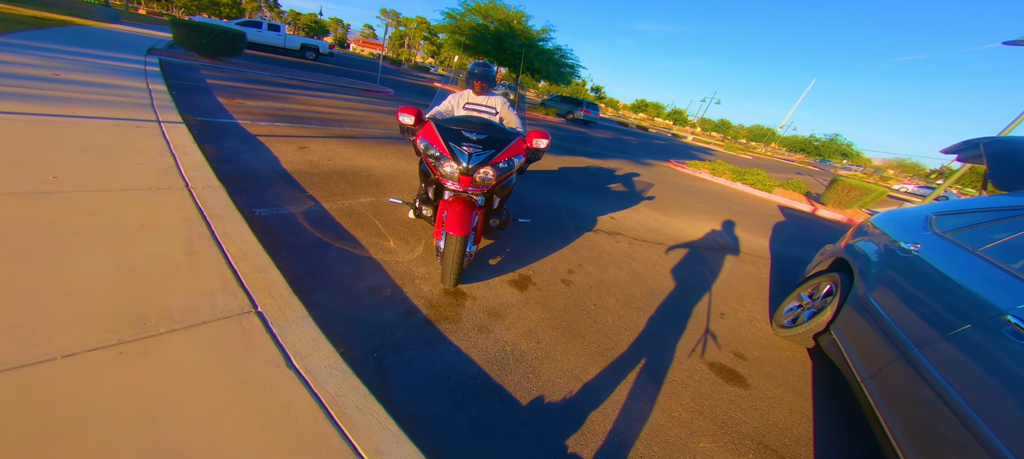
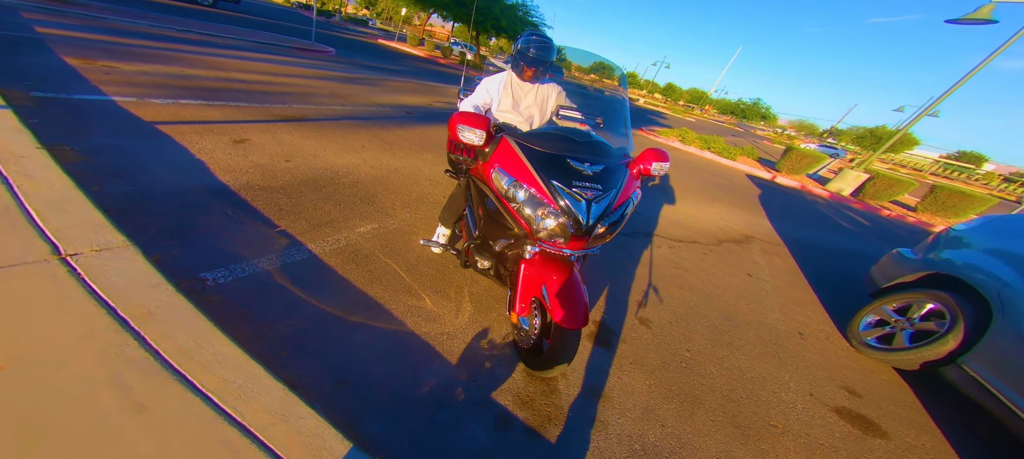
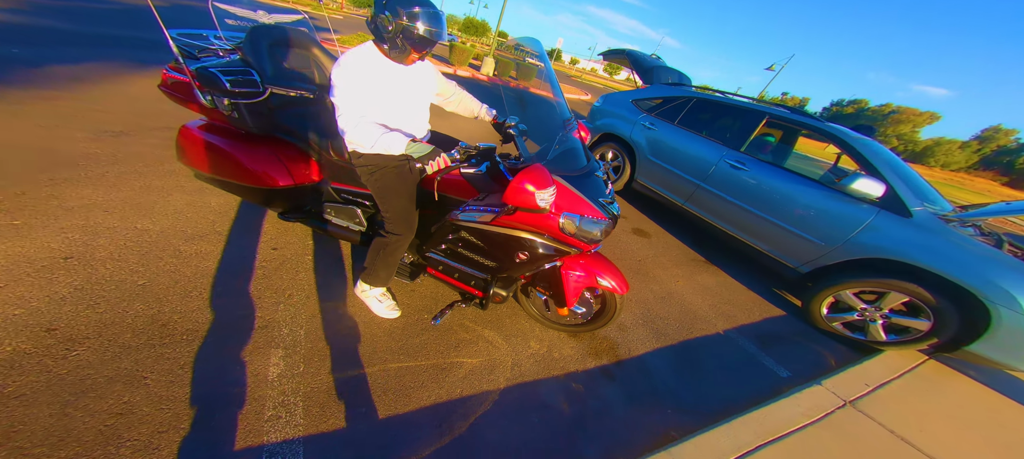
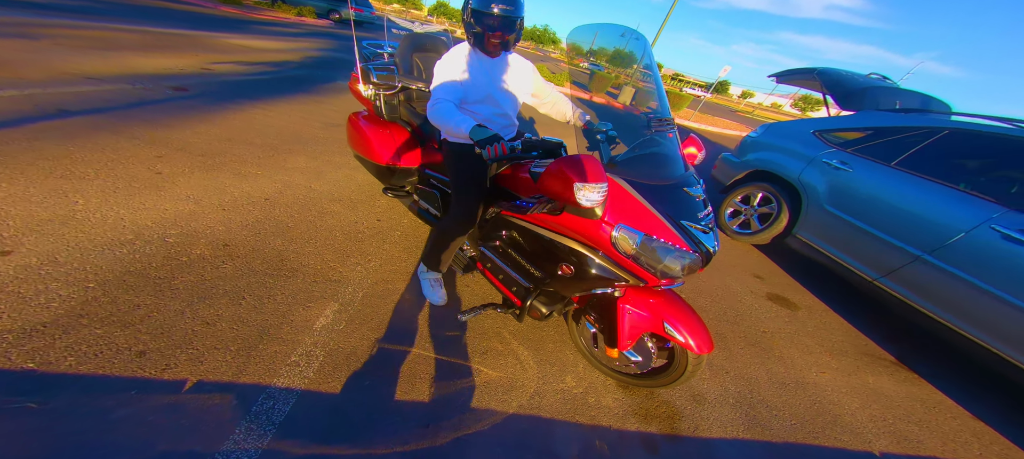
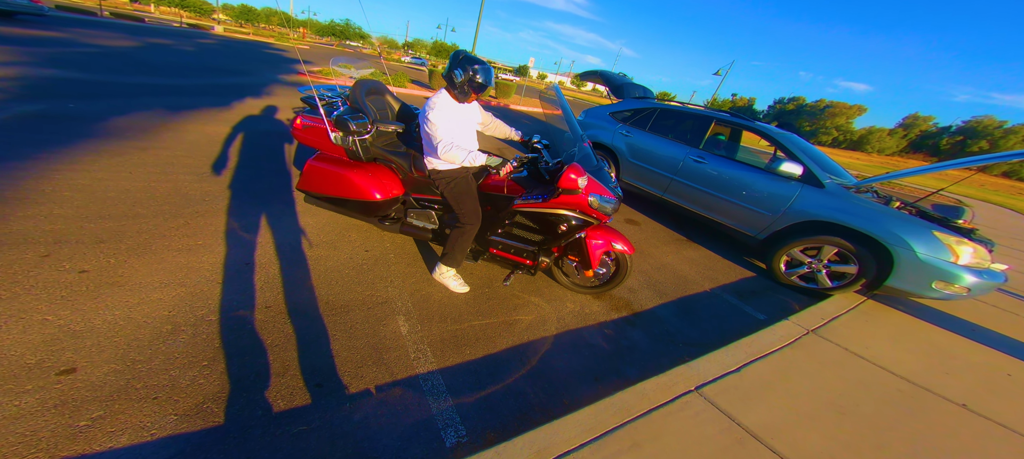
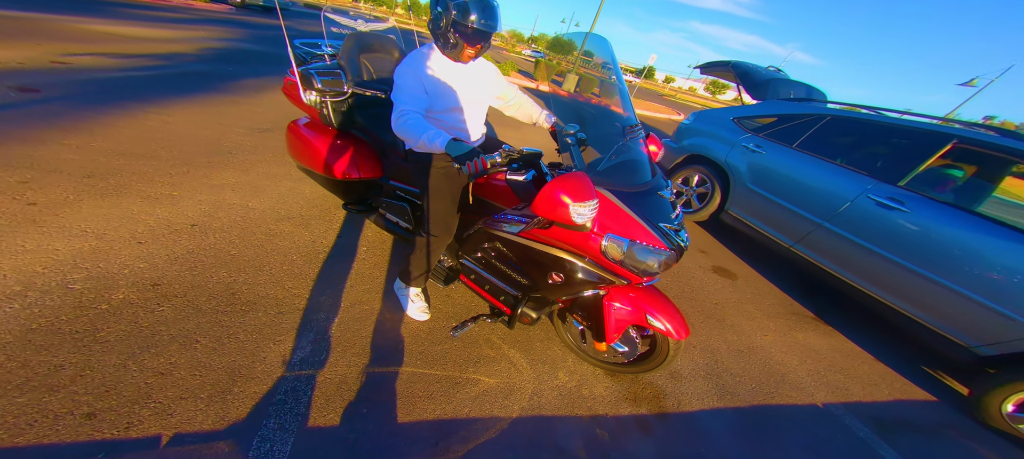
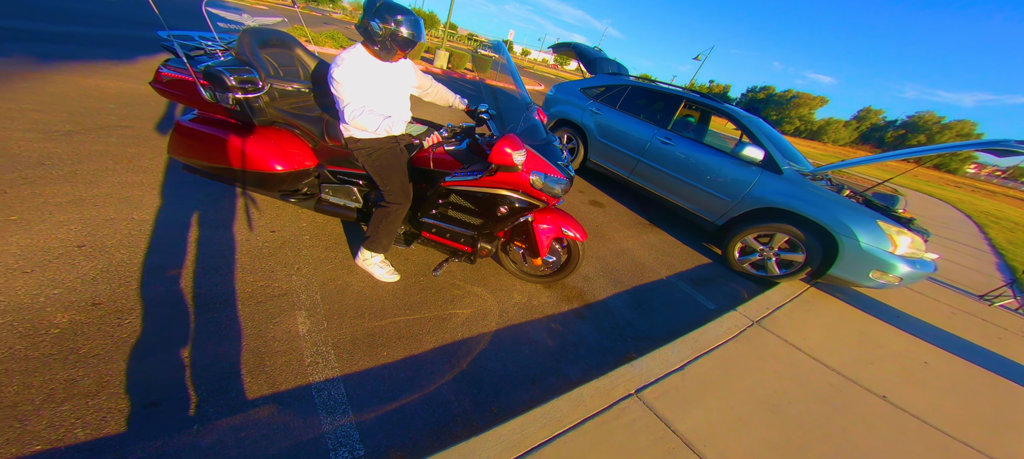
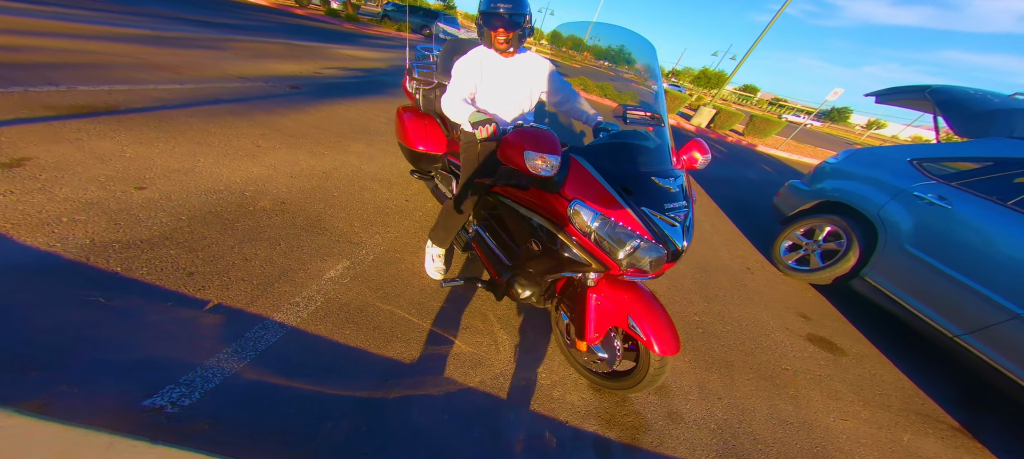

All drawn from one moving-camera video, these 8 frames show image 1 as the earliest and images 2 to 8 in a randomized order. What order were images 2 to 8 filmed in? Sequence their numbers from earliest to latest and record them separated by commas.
2, 8, 4, 6, 3, 7, 5
